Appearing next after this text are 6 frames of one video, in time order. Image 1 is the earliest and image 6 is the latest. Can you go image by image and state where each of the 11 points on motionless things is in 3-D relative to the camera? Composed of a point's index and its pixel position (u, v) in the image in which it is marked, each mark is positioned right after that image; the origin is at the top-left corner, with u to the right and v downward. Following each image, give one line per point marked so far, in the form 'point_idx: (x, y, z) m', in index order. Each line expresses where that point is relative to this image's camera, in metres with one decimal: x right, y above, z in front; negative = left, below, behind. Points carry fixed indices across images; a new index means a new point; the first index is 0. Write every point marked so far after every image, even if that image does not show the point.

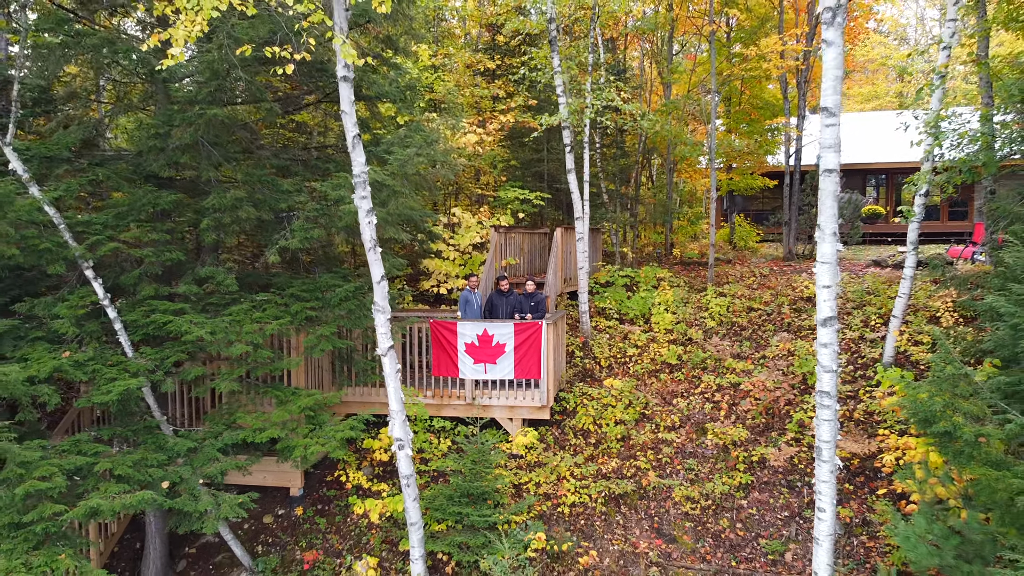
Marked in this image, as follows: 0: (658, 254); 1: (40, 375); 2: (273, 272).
0: (+2.2, +0.4, +11.7) m
1: (-3.0, -0.6, +5.0) m
2: (-2.0, +0.1, +6.4) m
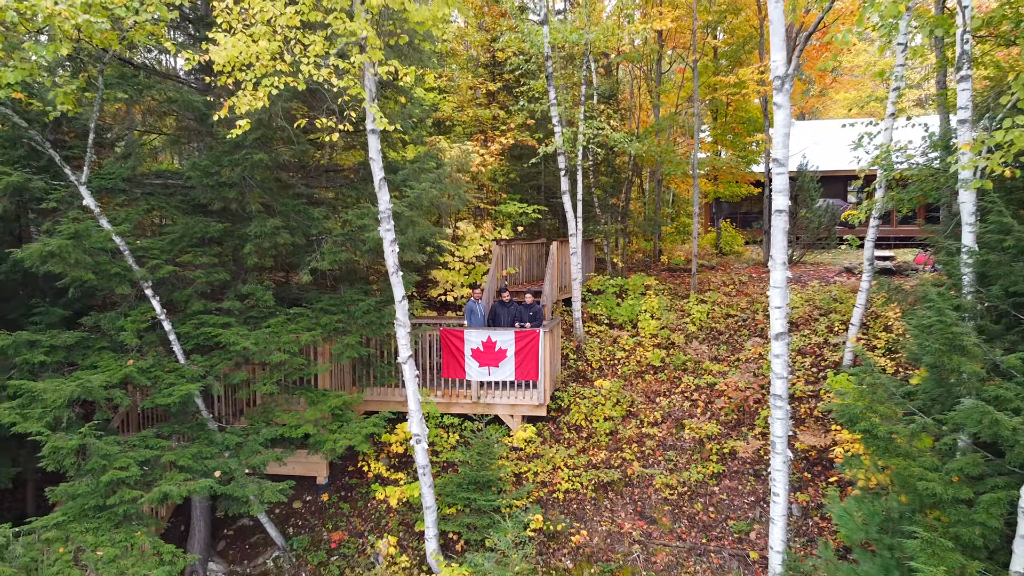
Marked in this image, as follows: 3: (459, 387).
0: (+2.1, +0.4, +12.6) m
1: (-3.0, -0.7, +5.8) m
2: (-2.0, 0.0, +7.3) m
3: (-0.5, -1.0, +8.1) m
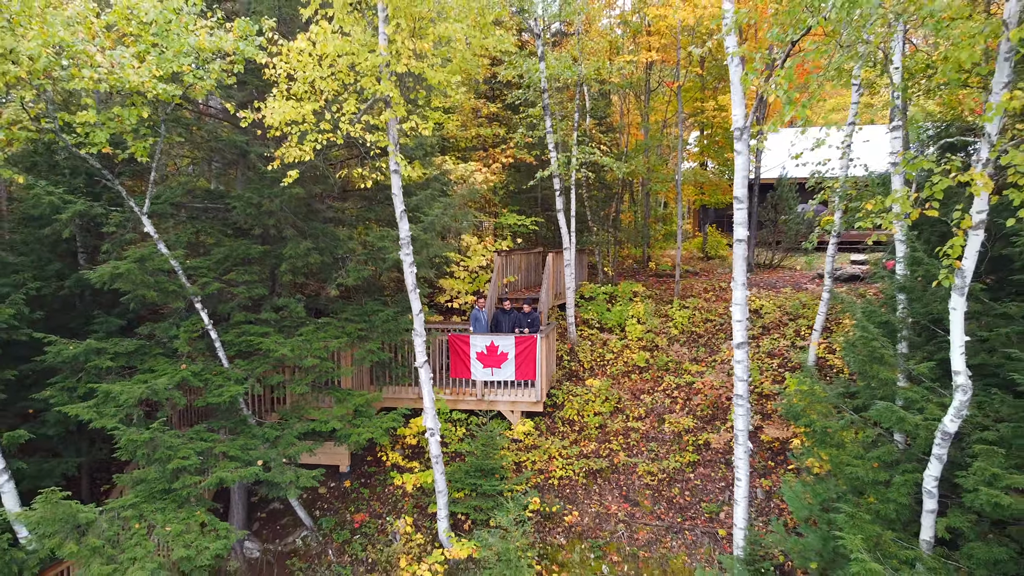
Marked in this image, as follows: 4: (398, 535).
0: (+2.1, +0.3, +13.6) m
1: (-2.9, -0.8, +6.8) m
2: (-1.9, -0.1, +8.3) m
3: (-0.5, -1.1, +9.1) m
4: (-1.2, -2.5, +7.9) m
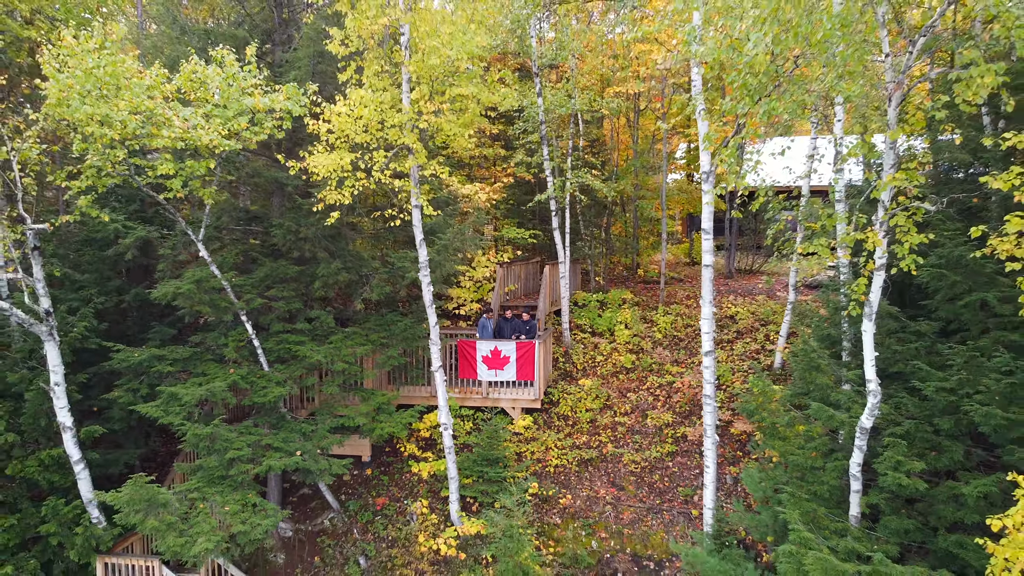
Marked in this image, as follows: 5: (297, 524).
0: (+2.1, +0.2, +14.8) m
1: (-2.9, -1.0, +8.0) m
2: (-1.9, -0.3, +9.4) m
3: (-0.5, -1.3, +10.3) m
4: (-1.1, -2.6, +9.1) m
5: (-2.6, -2.9, +9.5) m
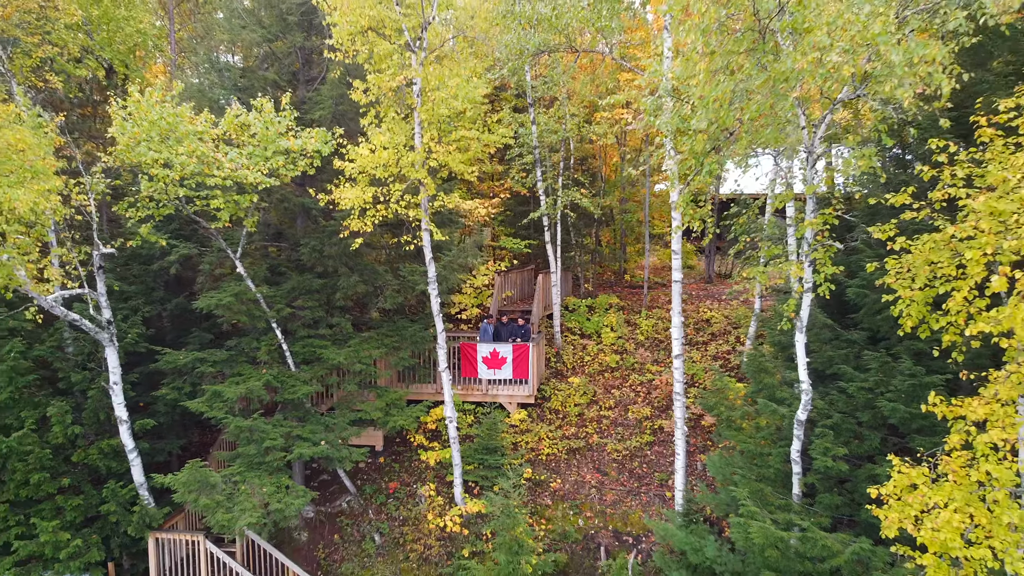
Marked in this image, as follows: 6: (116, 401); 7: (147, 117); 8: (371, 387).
0: (+2.1, +0.1, +16.0) m
1: (-3.0, -1.1, +9.2) m
2: (-2.0, -0.4, +10.7) m
3: (-0.6, -1.4, +11.6) m
4: (-1.2, -2.8, +10.3) m
5: (-2.7, -3.0, +10.8) m
6: (-4.5, -1.3, +8.9) m
7: (-3.5, +1.6, +7.5) m
8: (-1.9, -1.3, +10.4) m
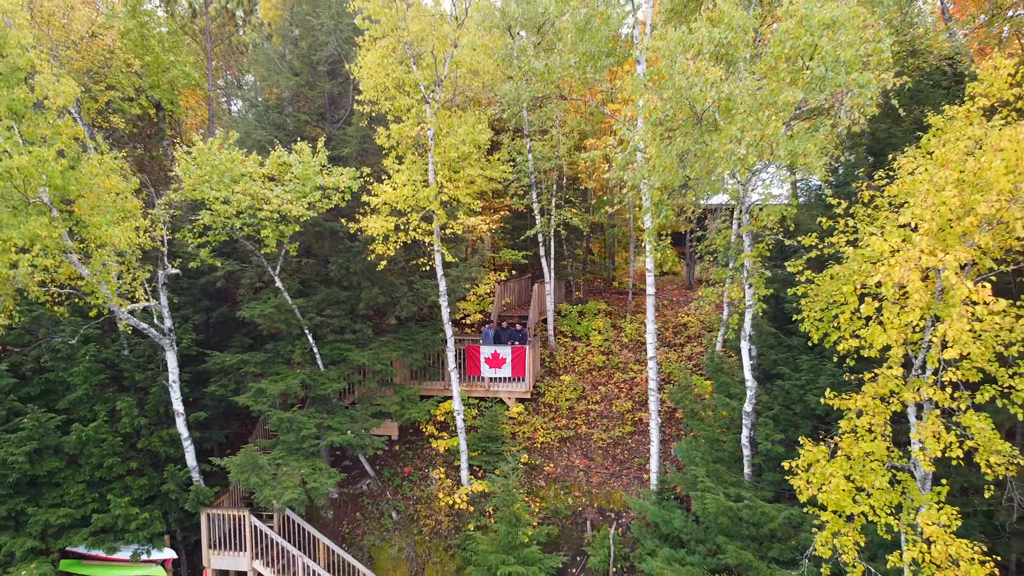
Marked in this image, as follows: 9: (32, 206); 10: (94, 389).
0: (+2.0, 0.0, +17.6) m
1: (-3.0, -1.3, +10.8) m
2: (-2.0, -0.6, +12.2) m
3: (-0.6, -1.6, +13.1) m
4: (-1.2, -2.9, +11.9) m
5: (-2.7, -3.2, +12.4) m
6: (-4.5, -1.4, +10.5) m
7: (-3.5, +1.5, +9.1) m
8: (-1.9, -1.5, +12.0) m
9: (-4.8, +0.8, +7.8) m
10: (-5.6, -1.4, +10.6) m
